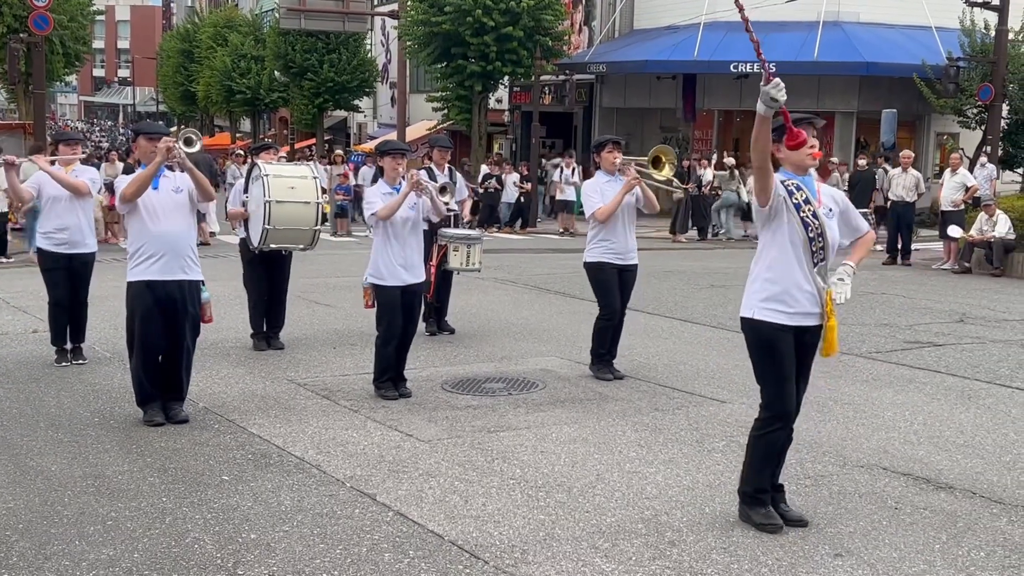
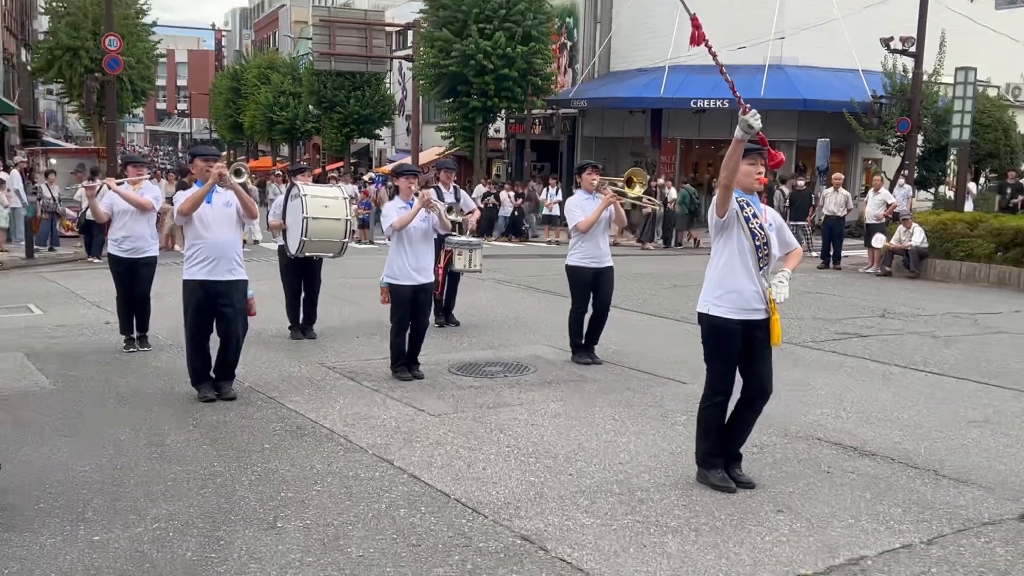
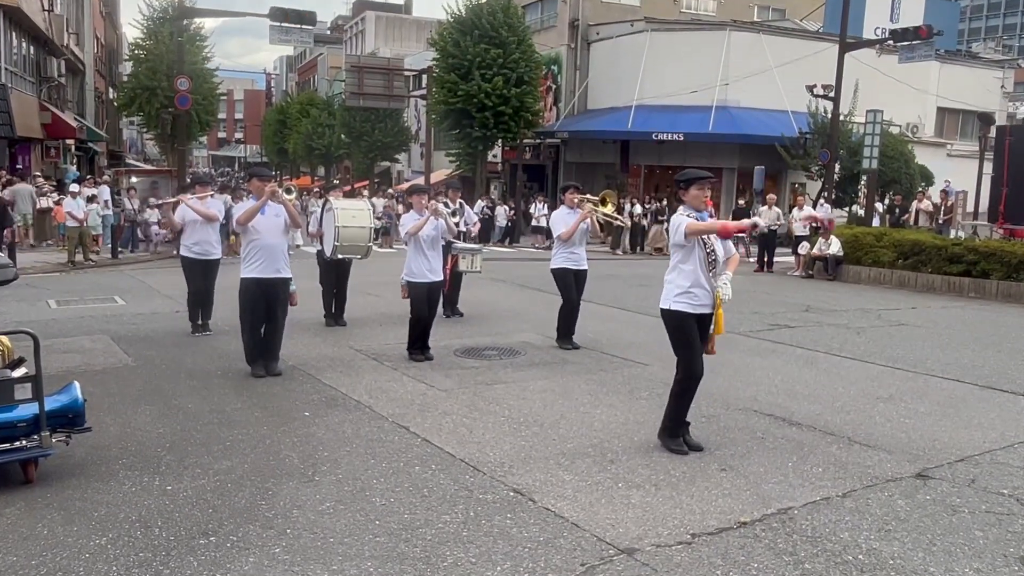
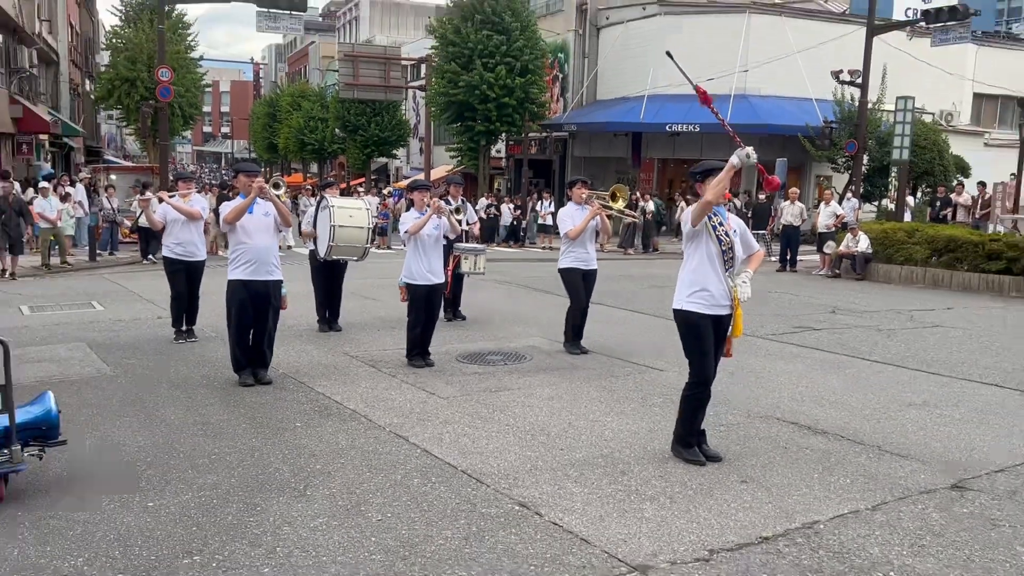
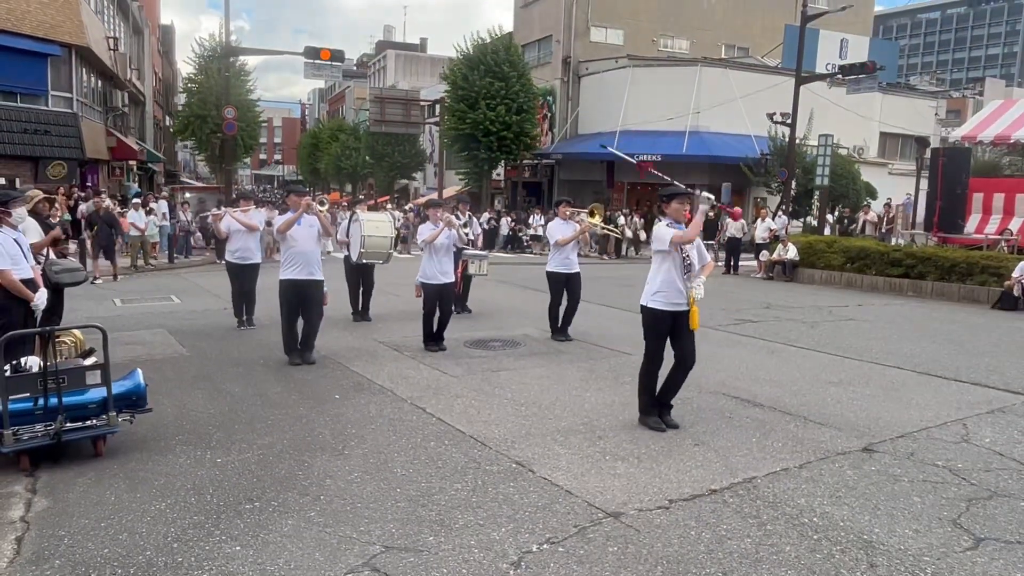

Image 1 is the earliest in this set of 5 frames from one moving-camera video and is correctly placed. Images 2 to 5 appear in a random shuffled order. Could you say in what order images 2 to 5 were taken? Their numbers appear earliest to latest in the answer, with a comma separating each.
2, 4, 5, 3
